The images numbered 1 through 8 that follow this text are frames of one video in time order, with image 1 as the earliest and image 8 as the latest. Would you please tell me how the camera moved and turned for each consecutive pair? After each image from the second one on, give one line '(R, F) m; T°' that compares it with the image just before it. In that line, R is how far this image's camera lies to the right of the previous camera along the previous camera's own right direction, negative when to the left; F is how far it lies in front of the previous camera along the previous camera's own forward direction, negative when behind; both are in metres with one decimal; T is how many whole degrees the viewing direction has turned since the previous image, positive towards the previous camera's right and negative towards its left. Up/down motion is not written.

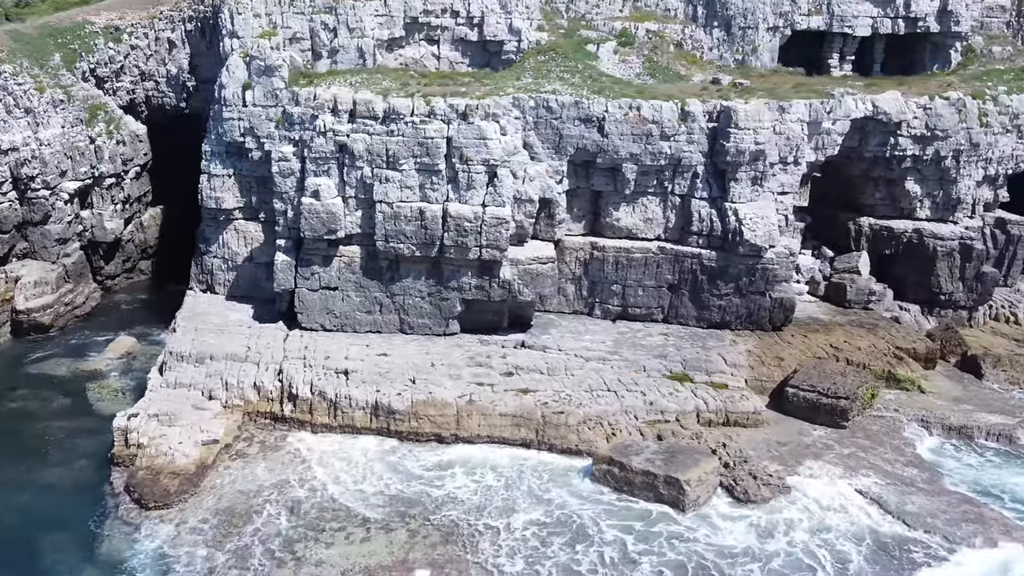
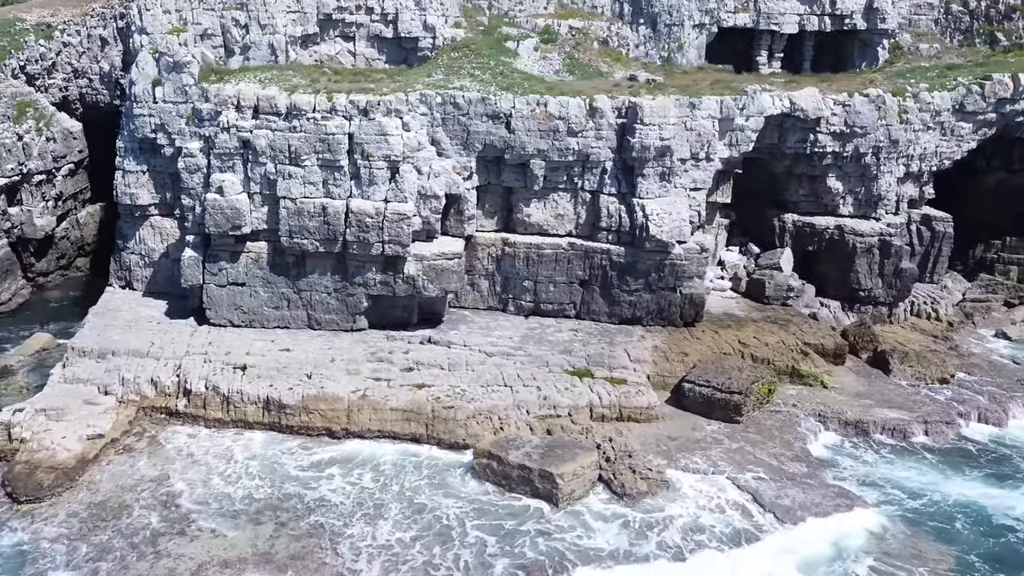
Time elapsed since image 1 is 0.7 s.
(+2.5, -0.1) m; 0°
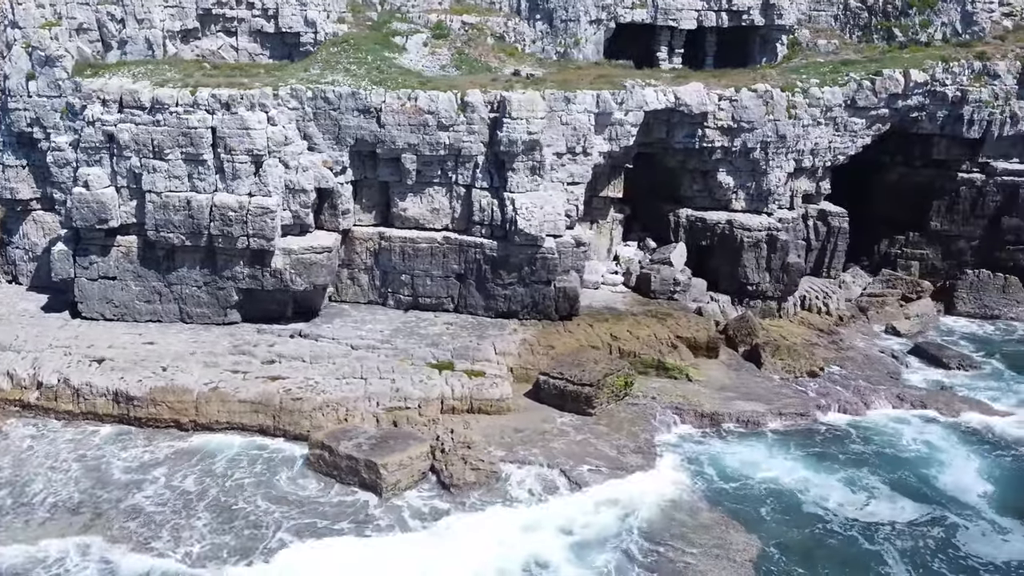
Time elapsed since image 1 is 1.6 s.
(+3.5, -0.1) m; 0°
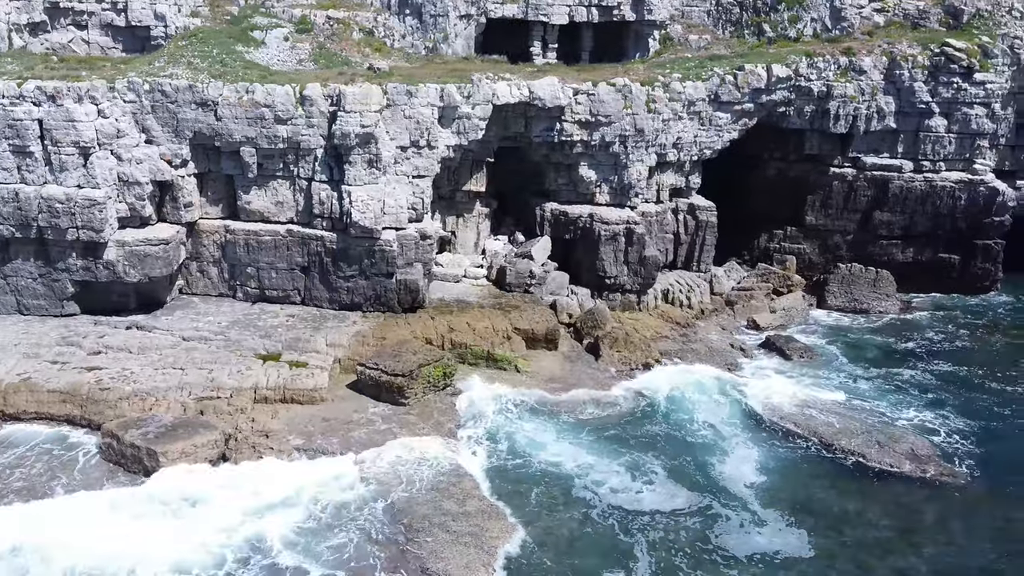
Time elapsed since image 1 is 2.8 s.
(+4.4, -0.2) m; 0°
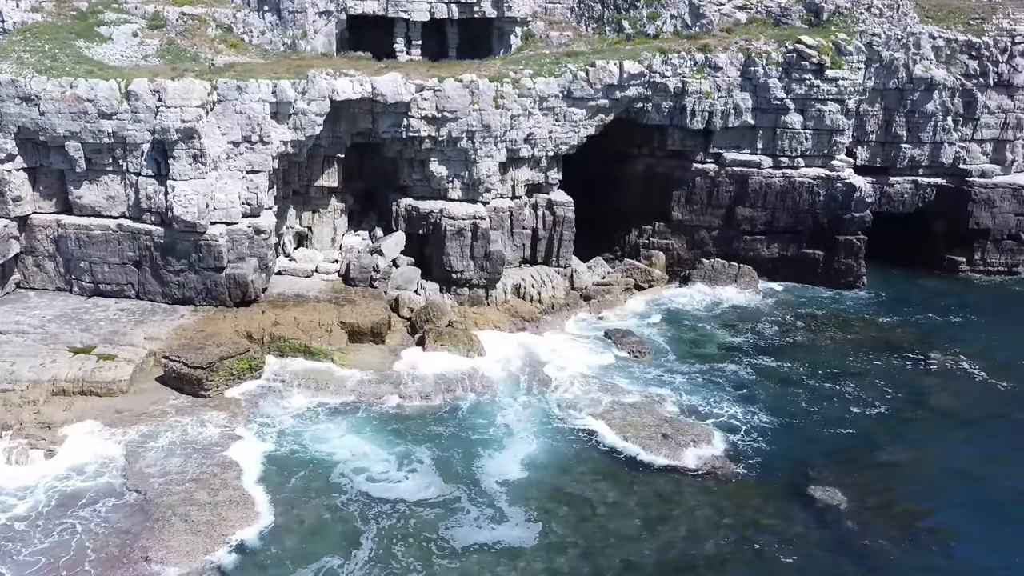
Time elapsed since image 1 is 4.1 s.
(+4.9, -0.2) m; 0°
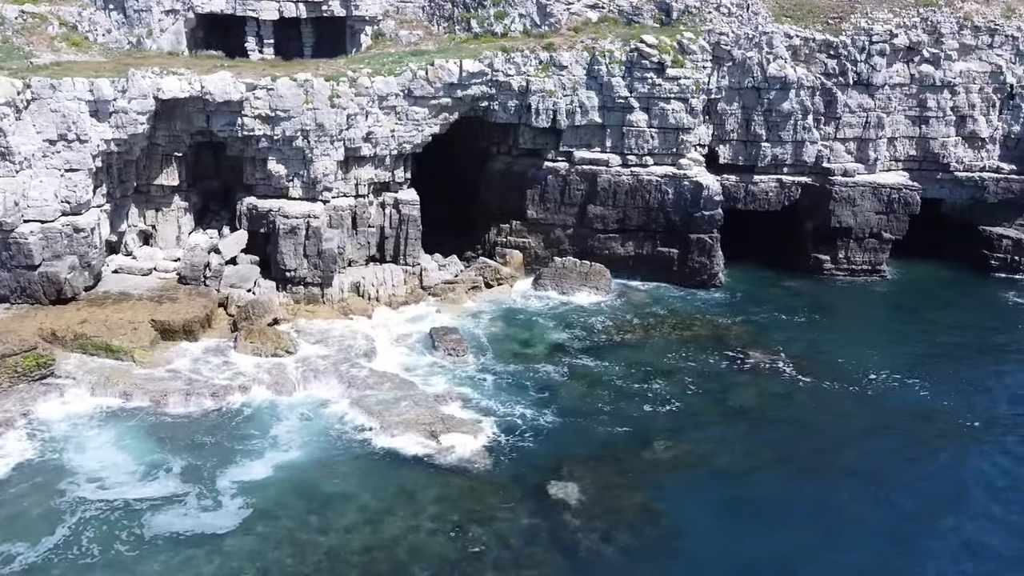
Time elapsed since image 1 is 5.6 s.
(+5.4, -0.1) m; 0°
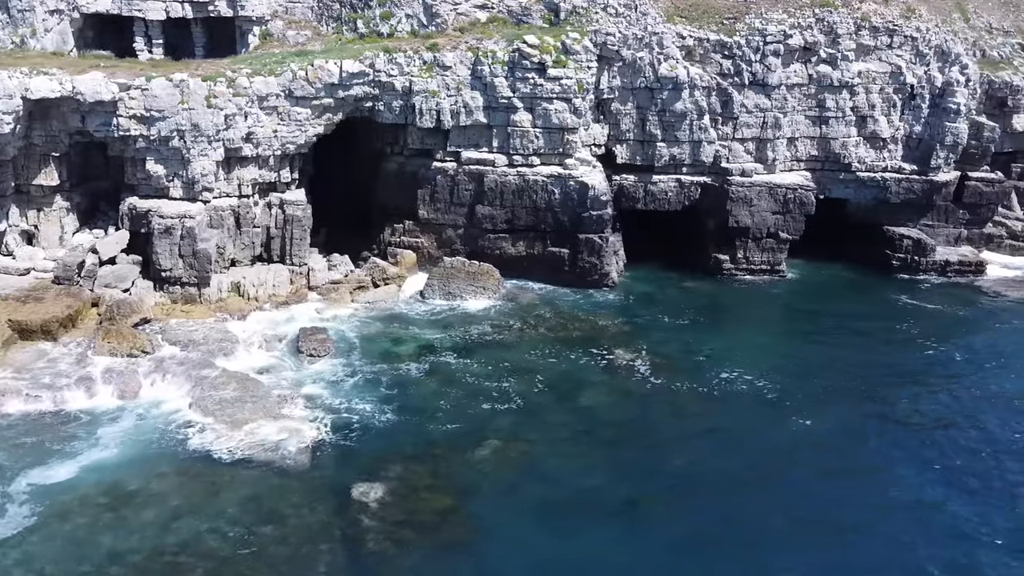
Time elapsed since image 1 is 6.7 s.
(+4.1, 0.0) m; 0°
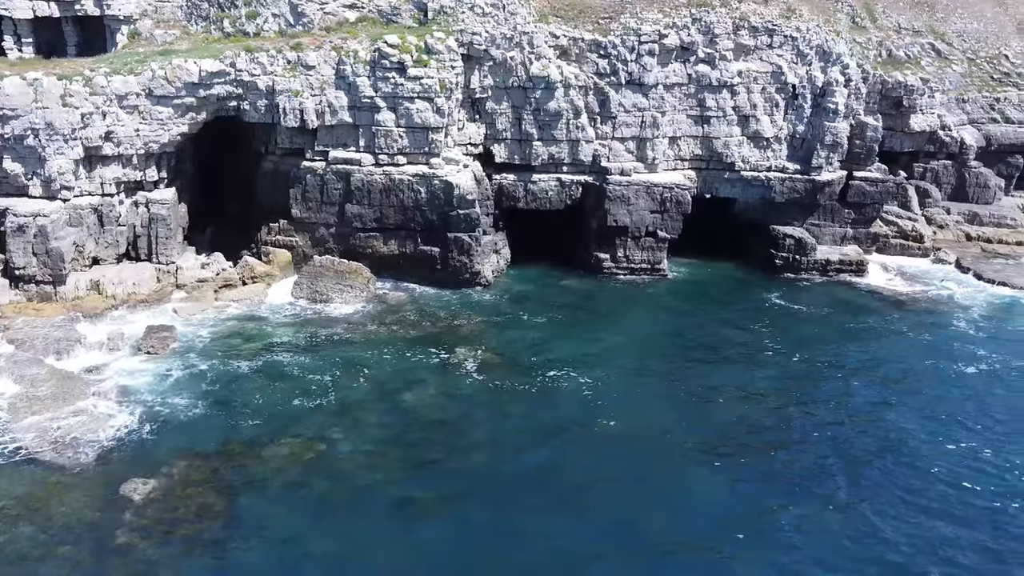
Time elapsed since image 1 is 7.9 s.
(+4.8, -0.1) m; 0°
